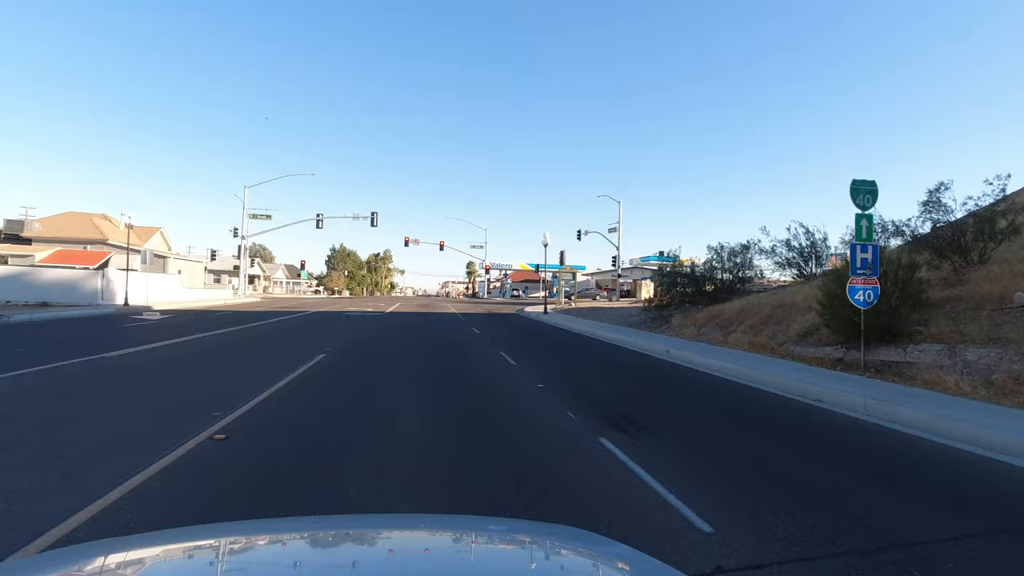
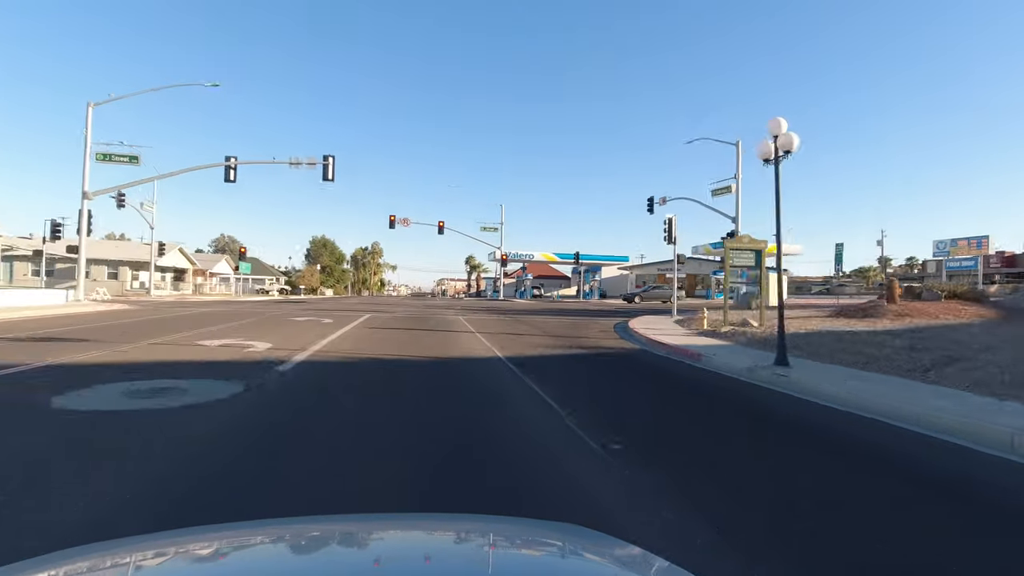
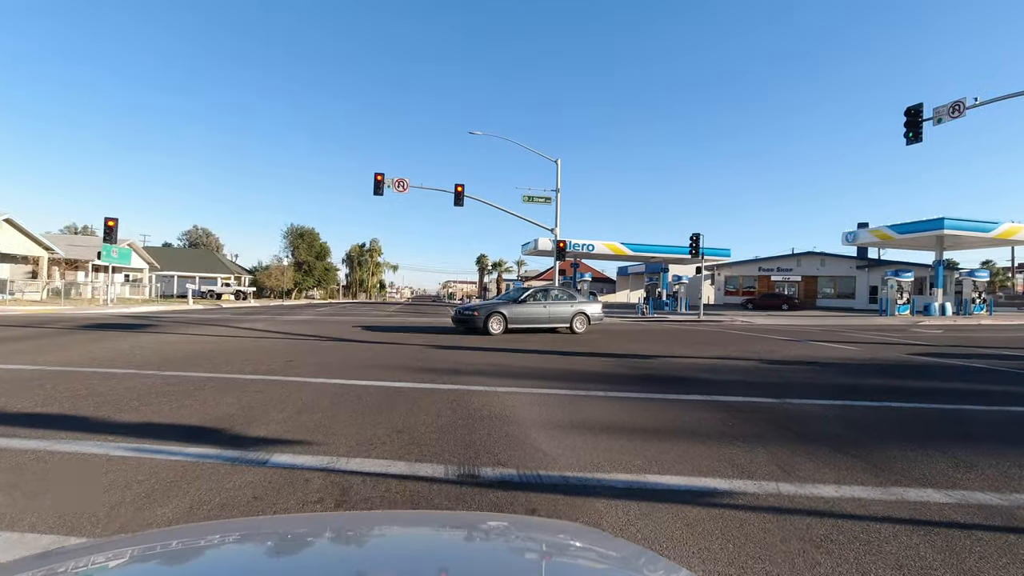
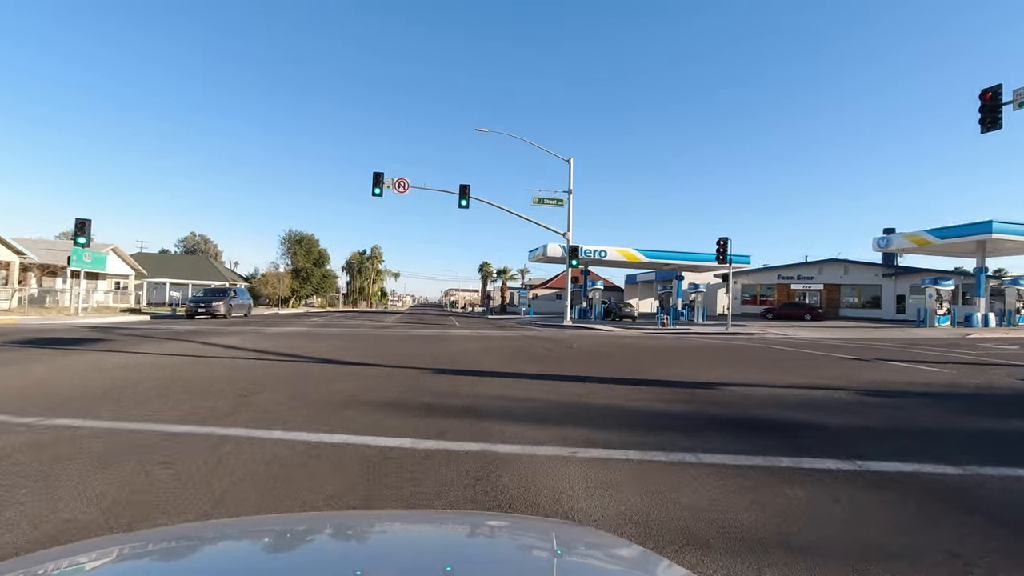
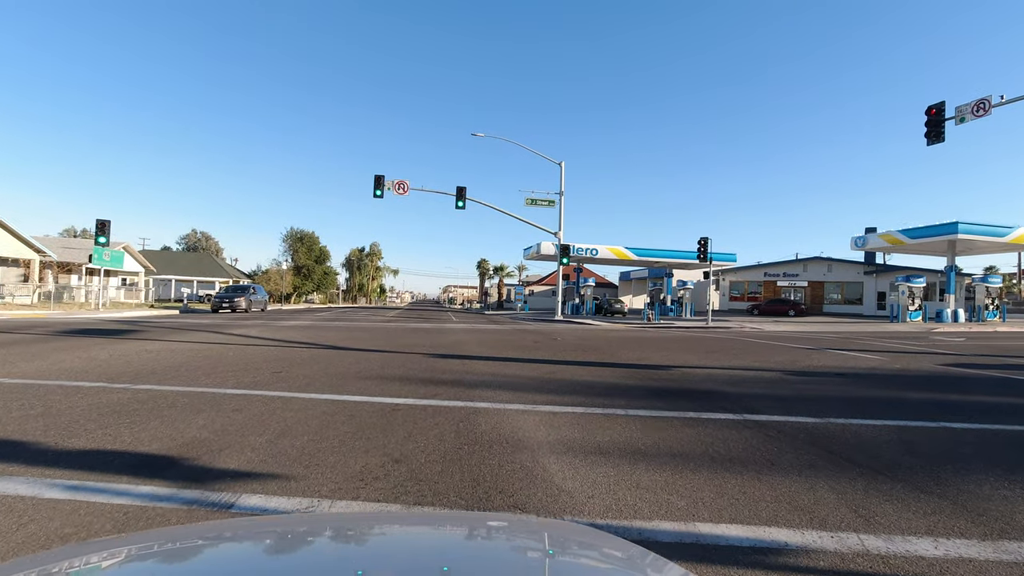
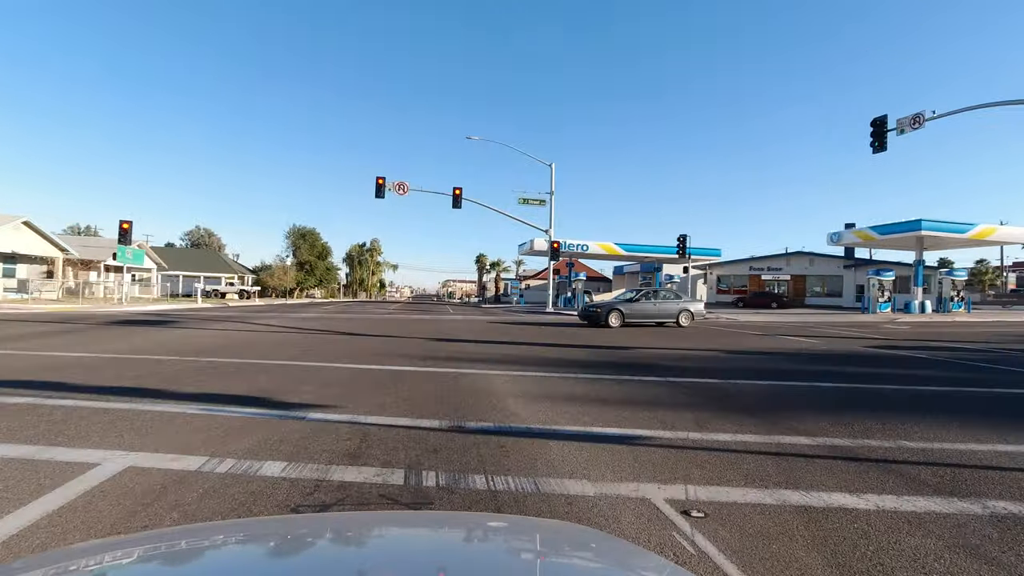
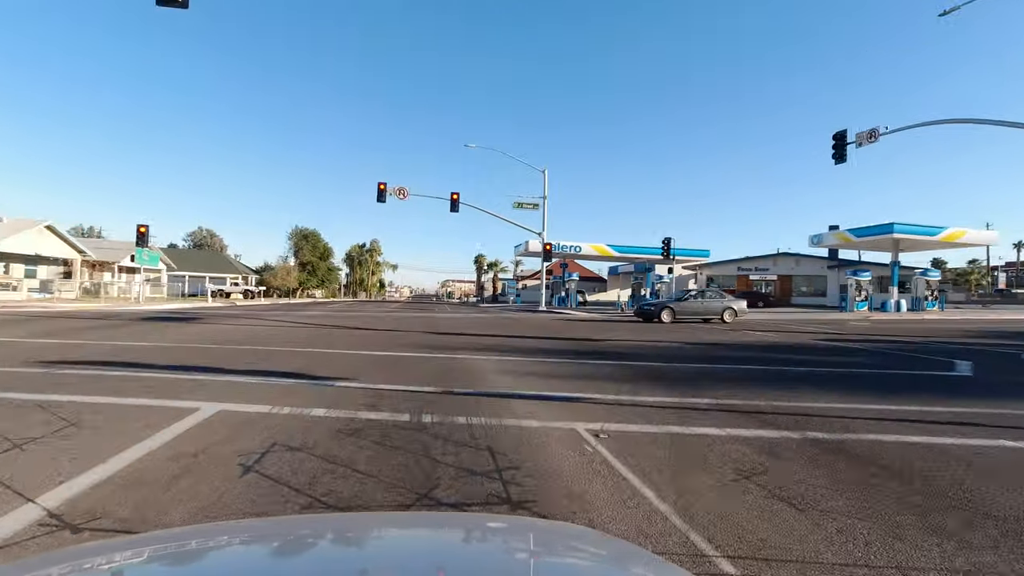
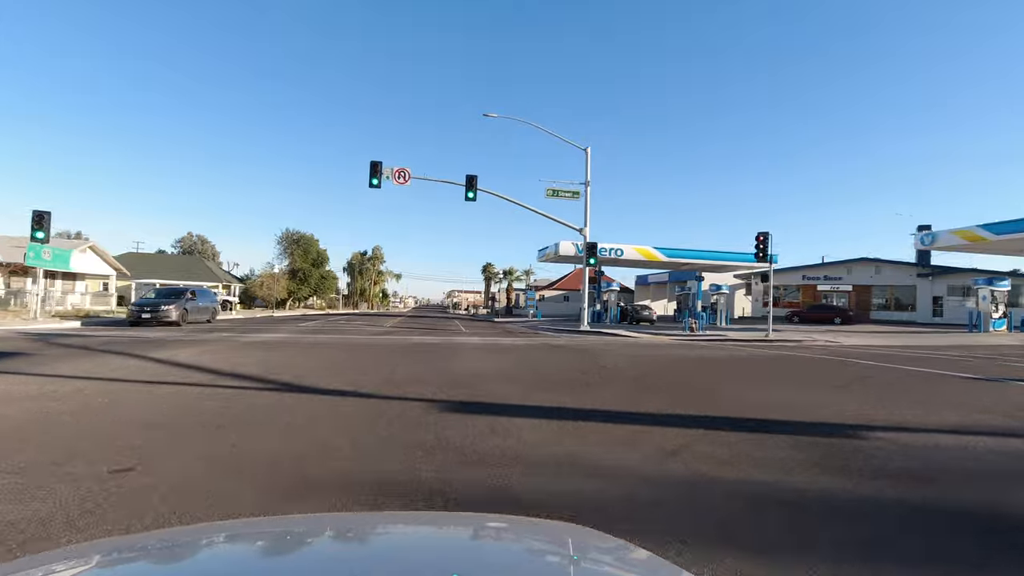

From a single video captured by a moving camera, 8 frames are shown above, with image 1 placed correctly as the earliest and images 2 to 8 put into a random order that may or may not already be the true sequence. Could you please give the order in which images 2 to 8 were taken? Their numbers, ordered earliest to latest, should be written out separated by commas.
2, 7, 6, 3, 5, 4, 8
